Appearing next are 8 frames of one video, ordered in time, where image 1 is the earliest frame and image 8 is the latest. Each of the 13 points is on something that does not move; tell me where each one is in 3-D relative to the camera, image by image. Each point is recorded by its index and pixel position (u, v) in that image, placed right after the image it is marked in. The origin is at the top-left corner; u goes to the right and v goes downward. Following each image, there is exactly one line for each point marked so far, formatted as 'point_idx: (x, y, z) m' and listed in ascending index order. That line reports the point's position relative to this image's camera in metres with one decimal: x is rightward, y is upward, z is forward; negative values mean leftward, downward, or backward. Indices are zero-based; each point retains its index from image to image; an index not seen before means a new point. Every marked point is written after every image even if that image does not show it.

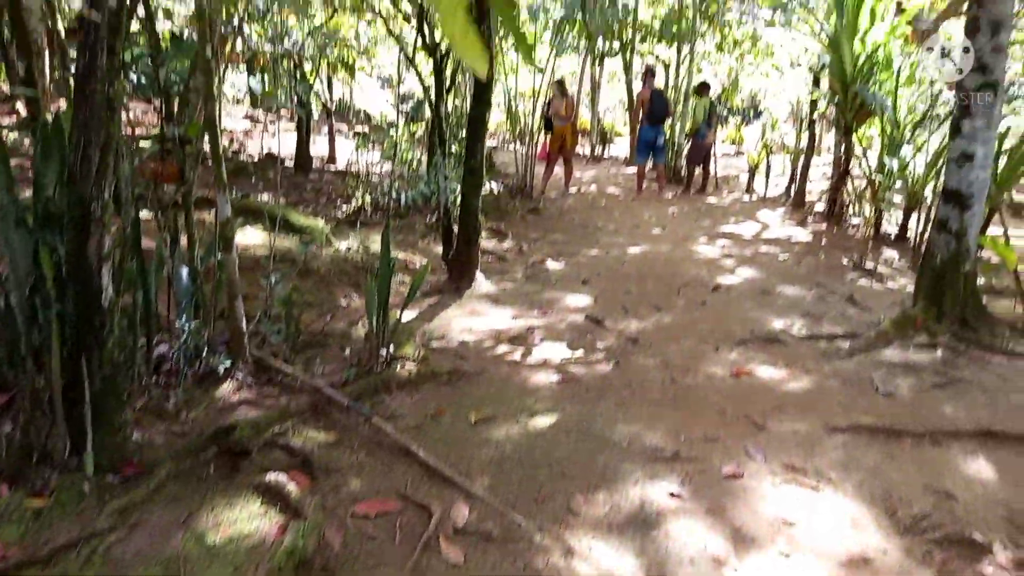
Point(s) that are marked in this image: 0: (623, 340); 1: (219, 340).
0: (+0.4, -0.2, +2.6) m
1: (-0.9, -0.2, +2.1) m
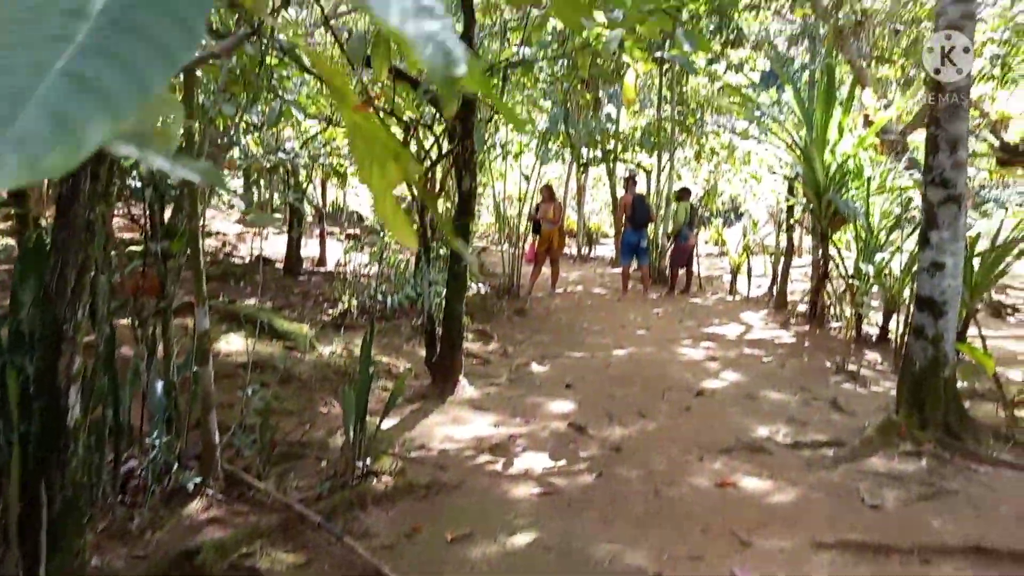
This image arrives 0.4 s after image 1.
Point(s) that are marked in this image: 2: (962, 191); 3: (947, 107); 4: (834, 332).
0: (+0.4, -0.6, +2.6) m
1: (-1.0, -0.5, +2.1) m
2: (+1.7, +0.4, +2.6) m
3: (+1.6, +0.7, +2.6) m
4: (+2.4, -0.3, +5.2) m
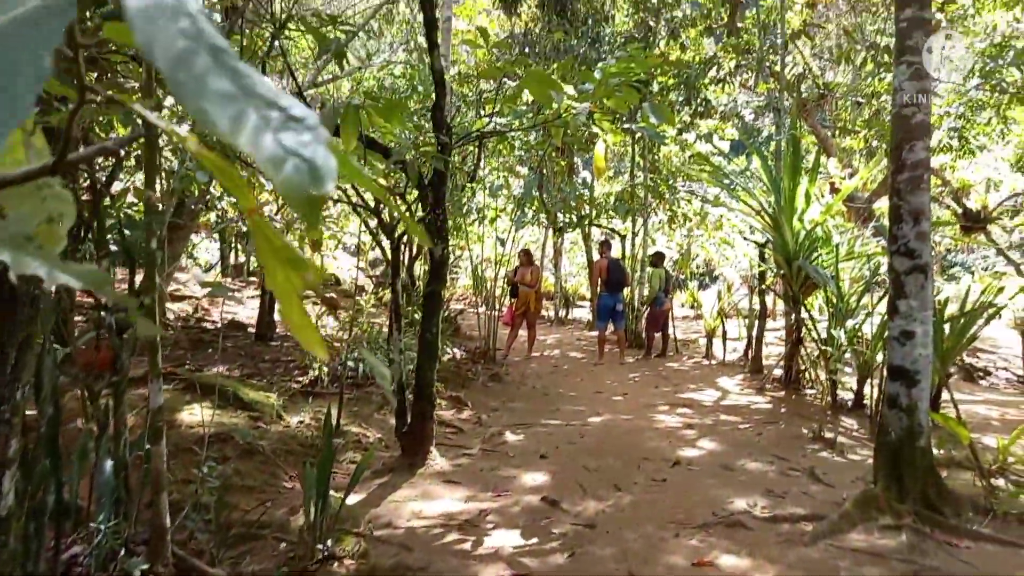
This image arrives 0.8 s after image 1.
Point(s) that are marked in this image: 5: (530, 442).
0: (+0.2, -0.9, +2.5) m
1: (-1.1, -0.7, +2.0) m
2: (+1.6, +0.1, +2.6) m
3: (+1.5, +0.4, +2.6) m
4: (+2.2, -0.8, +5.2) m
5: (+0.1, -0.8, +3.7) m
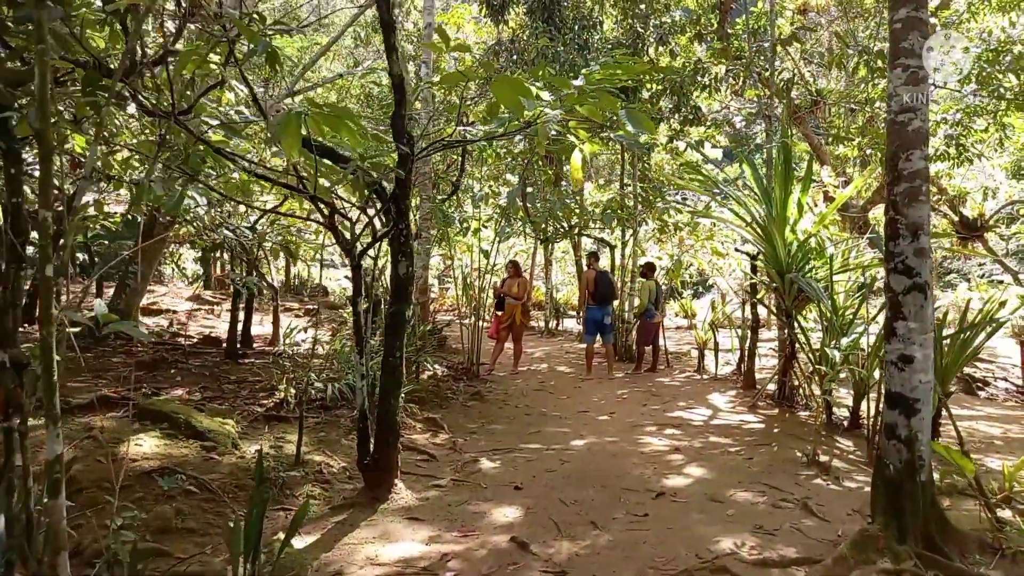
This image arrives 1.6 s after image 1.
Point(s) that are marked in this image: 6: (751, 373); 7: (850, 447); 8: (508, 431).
0: (+0.1, -0.9, +2.3) m
1: (-1.2, -0.8, +1.7) m
2: (+1.4, 0.0, +2.4) m
3: (+1.4, +0.3, +2.4) m
4: (+2.1, -0.9, +5.0) m
5: (0.0, -0.9, +3.5) m
6: (+2.0, -0.7, +5.8) m
7: (+2.0, -0.9, +4.0) m
8: (0.0, -0.9, +4.3) m
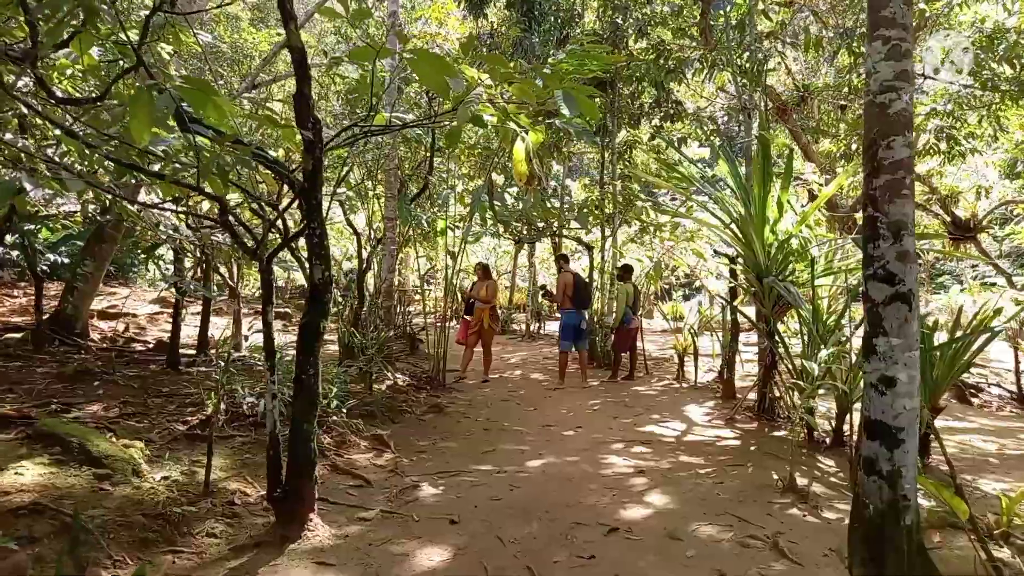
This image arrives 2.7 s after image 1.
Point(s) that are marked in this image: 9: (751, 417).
0: (-0.1, -1.0, +1.9) m
1: (-1.4, -0.8, +1.4) m
2: (+1.2, 0.0, +2.0) m
3: (+1.1, +0.3, +2.1) m
4: (+1.8, -0.9, +4.6) m
5: (-0.3, -0.9, +3.1) m
6: (+1.7, -0.7, +5.4) m
7: (+1.7, -1.0, +3.7) m
8: (-0.3, -0.9, +4.0) m
9: (+1.7, -0.9, +4.9) m
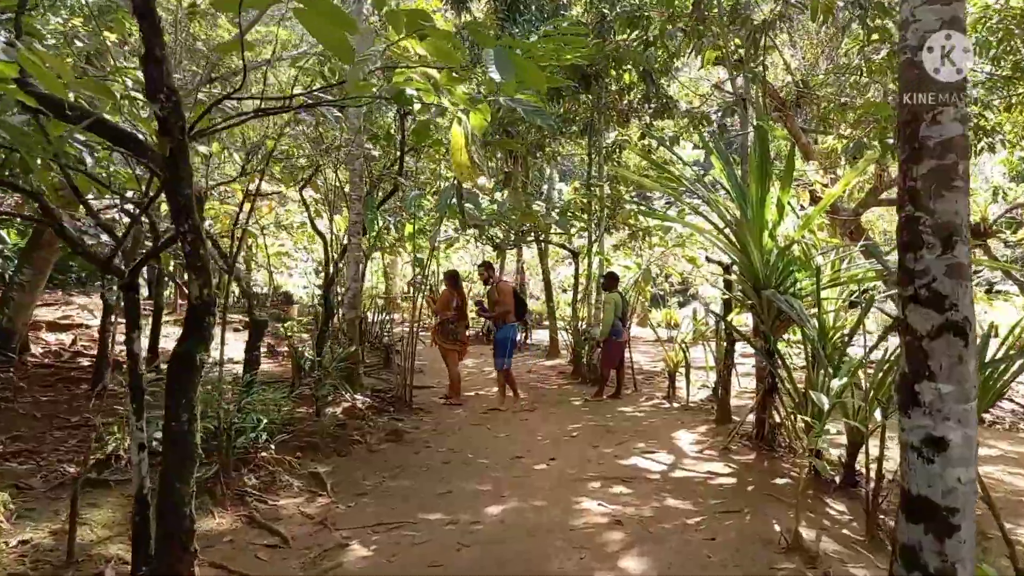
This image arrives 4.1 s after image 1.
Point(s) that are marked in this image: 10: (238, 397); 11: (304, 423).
0: (-0.3, -1.0, +1.4) m
1: (-1.6, -0.9, +0.8) m
2: (+1.0, -0.1, +1.5) m
3: (+0.9, +0.2, +1.5) m
4: (+1.6, -1.0, +4.1) m
5: (-0.5, -1.0, +2.6) m
6: (+1.5, -0.8, +4.9) m
7: (+1.5, -1.0, +3.1) m
8: (-0.5, -1.0, +3.4) m
9: (+1.5, -1.0, +4.3) m
10: (-1.4, -0.6, +3.6) m
11: (-1.2, -0.8, +4.1) m
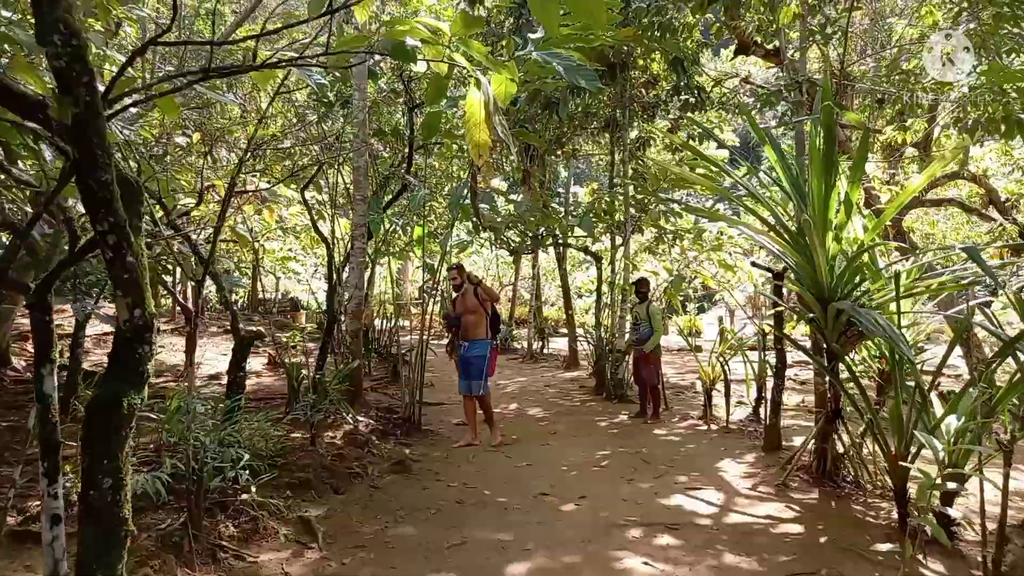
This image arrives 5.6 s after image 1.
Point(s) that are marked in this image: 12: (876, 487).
0: (-0.3, -1.1, +0.8) m
1: (-1.6, -0.9, +0.3) m
2: (+1.0, -0.1, +0.9) m
3: (+1.0, +0.2, +1.0) m
4: (+1.7, -1.1, +3.5) m
5: (-0.4, -1.1, +2.0) m
6: (+1.6, -0.9, +4.3) m
7: (+1.6, -1.1, +2.6) m
8: (-0.4, -1.0, +2.9) m
9: (+1.6, -1.0, +3.8) m
10: (-1.3, -0.6, +3.1) m
11: (-1.1, -0.8, +3.6) m
12: (+1.9, -1.0, +3.6) m
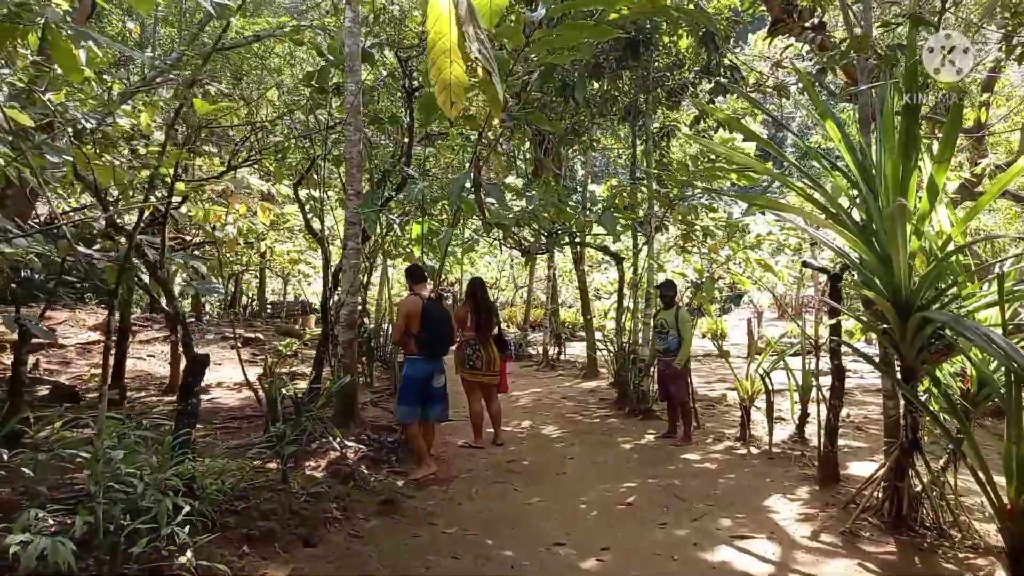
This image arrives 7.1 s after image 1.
0: (-0.3, -1.1, +0.2) m
1: (-1.6, -0.9, -0.3) m
2: (+1.0, -0.1, +0.3) m
3: (+0.9, +0.2, +0.3) m
4: (+1.8, -1.1, +2.9) m
5: (-0.4, -1.1, +1.4) m
6: (+1.7, -0.9, +3.7) m
7: (+1.6, -1.1, +1.9) m
8: (-0.4, -1.1, +2.3) m
9: (+1.6, -1.1, +3.1) m
10: (-1.3, -0.6, +2.5) m
11: (-1.1, -0.9, +3.0) m
12: (+1.9, -1.0, +2.9) m
